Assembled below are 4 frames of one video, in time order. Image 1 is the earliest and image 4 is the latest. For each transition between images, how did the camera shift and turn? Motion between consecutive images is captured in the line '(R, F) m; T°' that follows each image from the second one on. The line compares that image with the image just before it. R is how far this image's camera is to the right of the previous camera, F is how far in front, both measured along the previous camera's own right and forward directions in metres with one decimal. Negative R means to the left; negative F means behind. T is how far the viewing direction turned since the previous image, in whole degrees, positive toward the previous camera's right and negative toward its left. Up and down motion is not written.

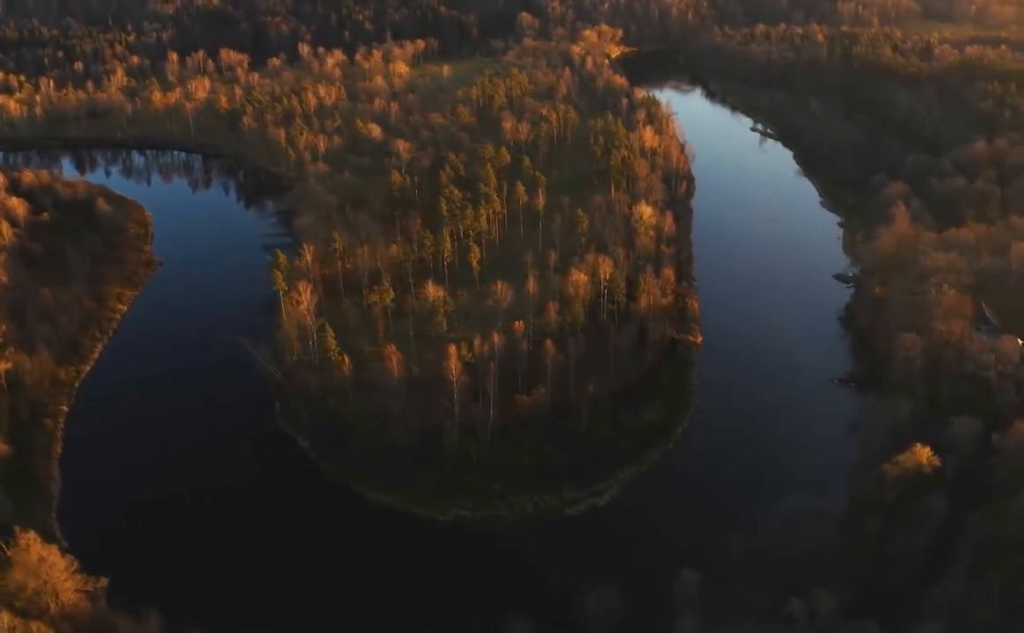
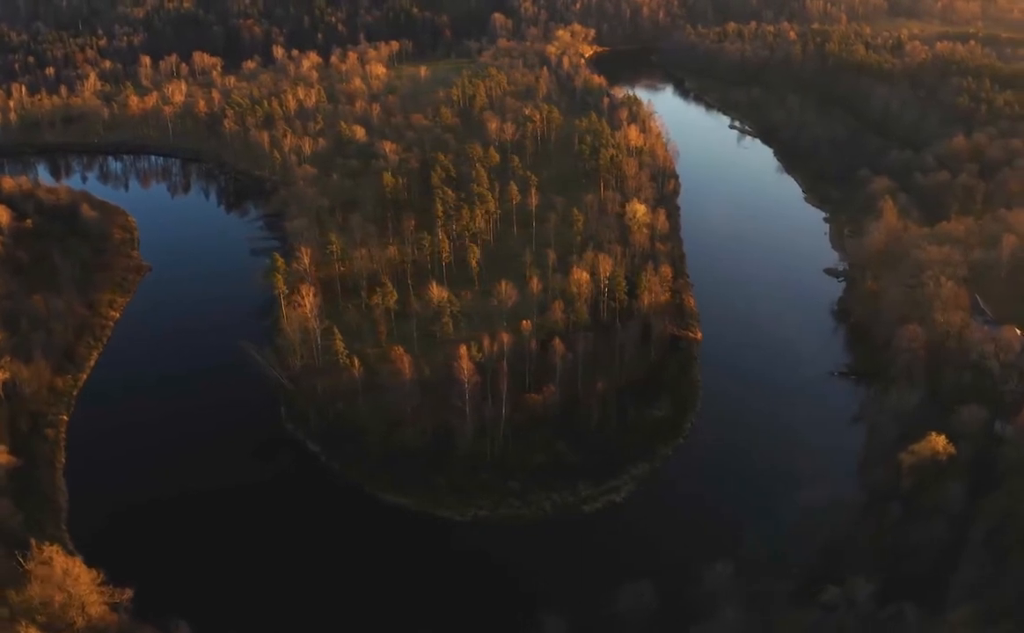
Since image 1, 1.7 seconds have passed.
(-0.8, +0.1) m; +1°
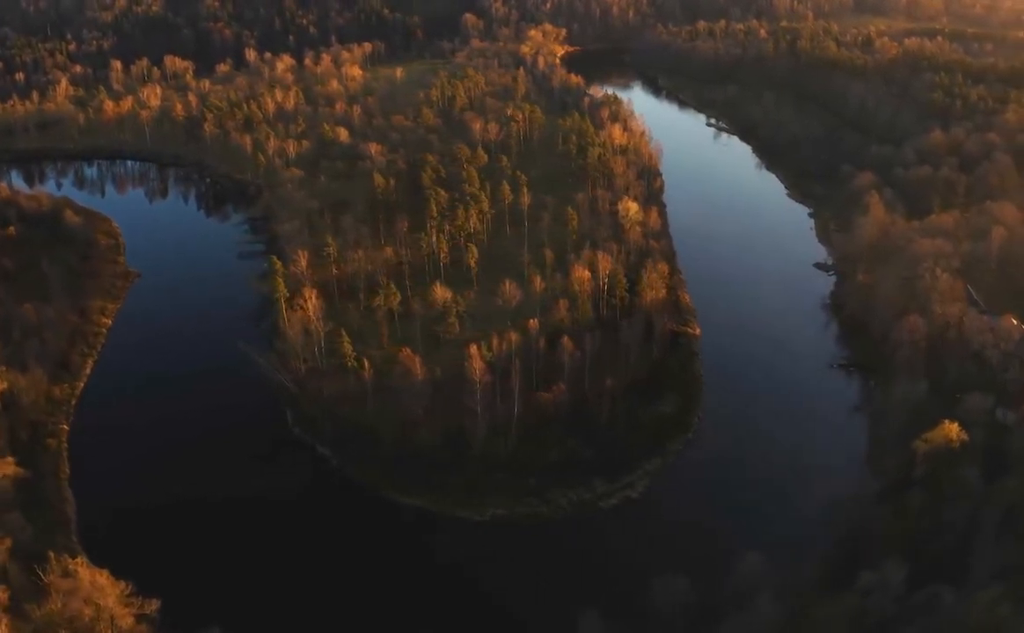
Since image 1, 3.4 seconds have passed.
(-0.8, +0.1) m; +1°
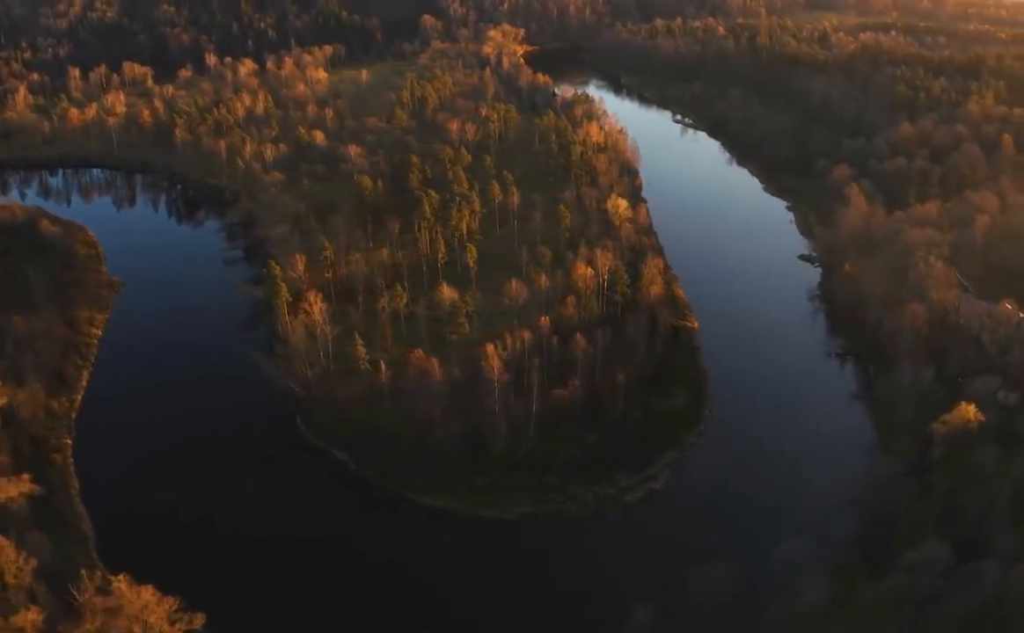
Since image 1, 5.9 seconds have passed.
(-1.2, +0.2) m; +2°
